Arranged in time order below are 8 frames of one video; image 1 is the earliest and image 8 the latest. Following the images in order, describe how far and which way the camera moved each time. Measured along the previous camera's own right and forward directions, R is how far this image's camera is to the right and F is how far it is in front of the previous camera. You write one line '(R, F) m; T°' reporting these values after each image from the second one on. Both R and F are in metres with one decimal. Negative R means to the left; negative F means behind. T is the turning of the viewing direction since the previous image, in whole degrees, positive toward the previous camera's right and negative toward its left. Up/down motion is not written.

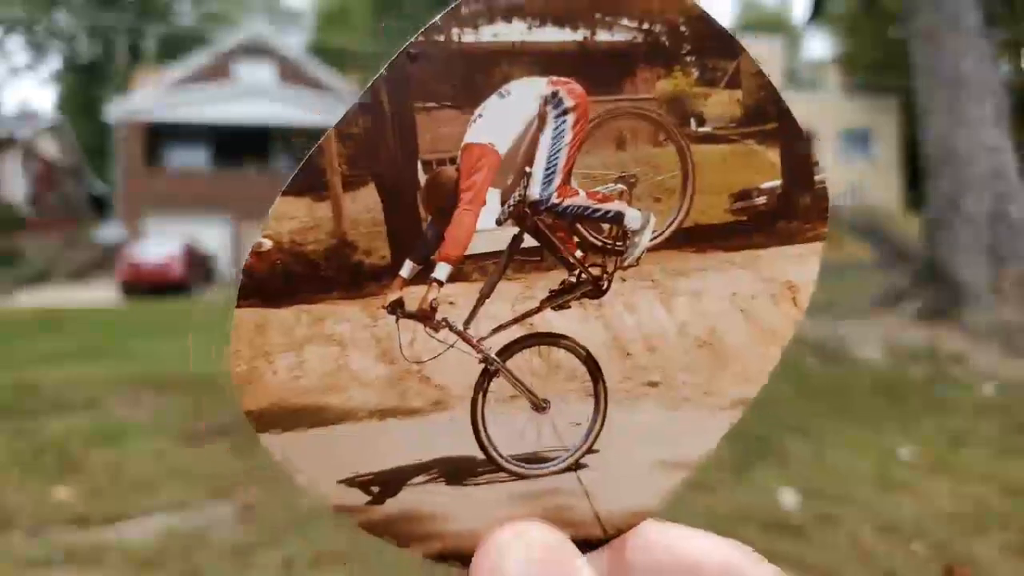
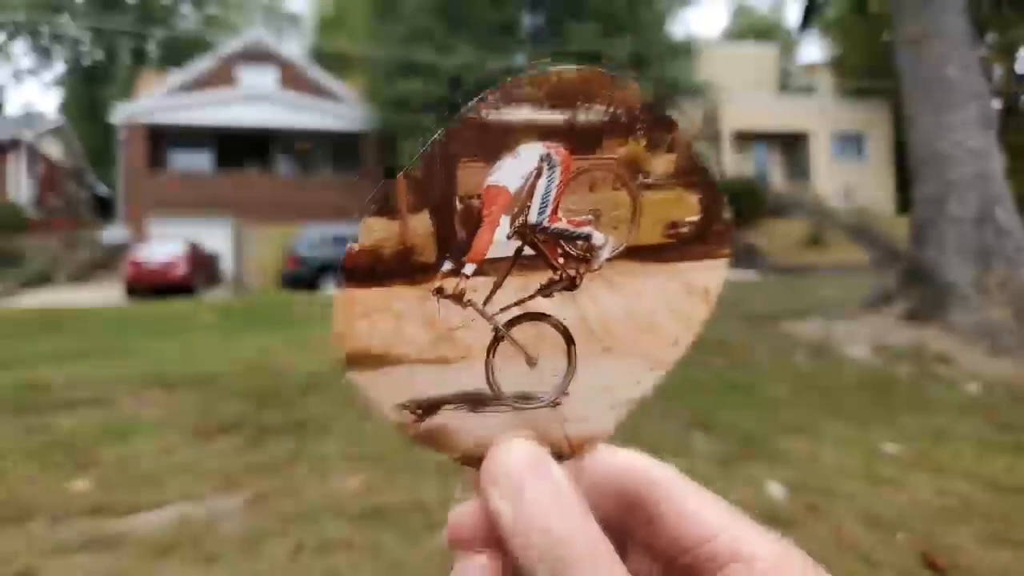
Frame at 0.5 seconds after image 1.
(0.0, -0.1) m; 0°
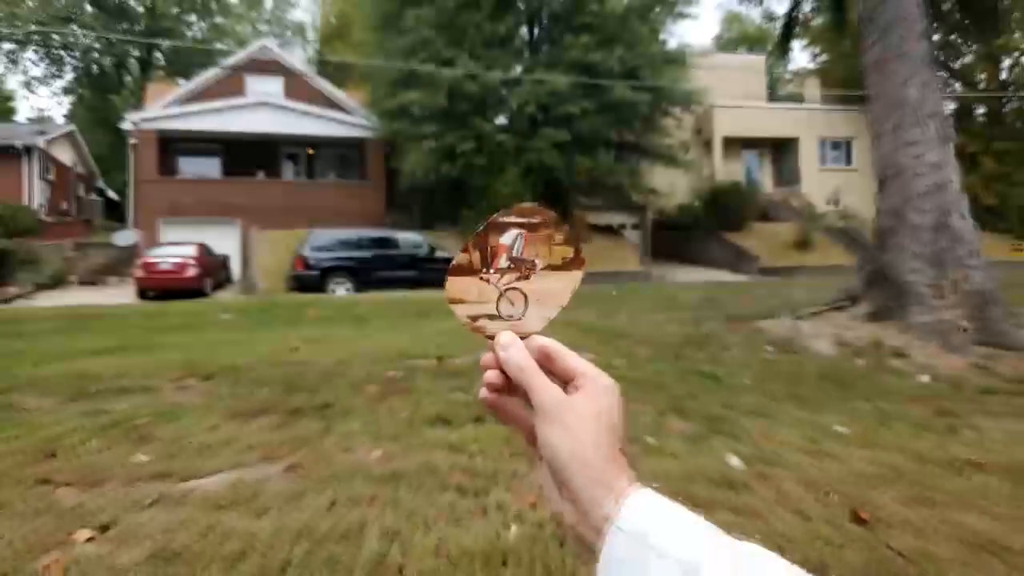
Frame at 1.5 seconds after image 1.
(0.0, -0.6) m; 0°
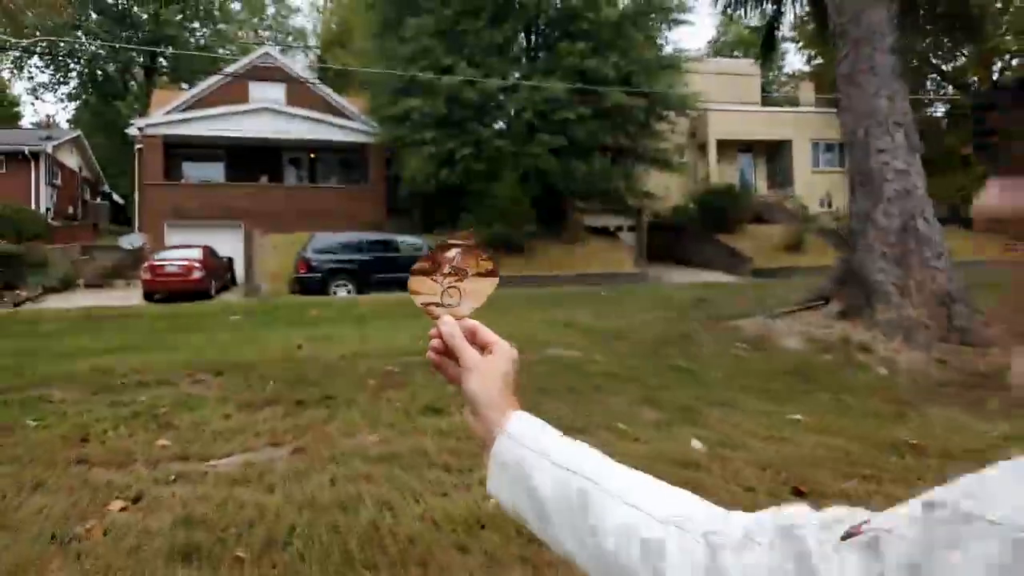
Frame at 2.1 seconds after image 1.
(+0.1, -0.4) m; 0°
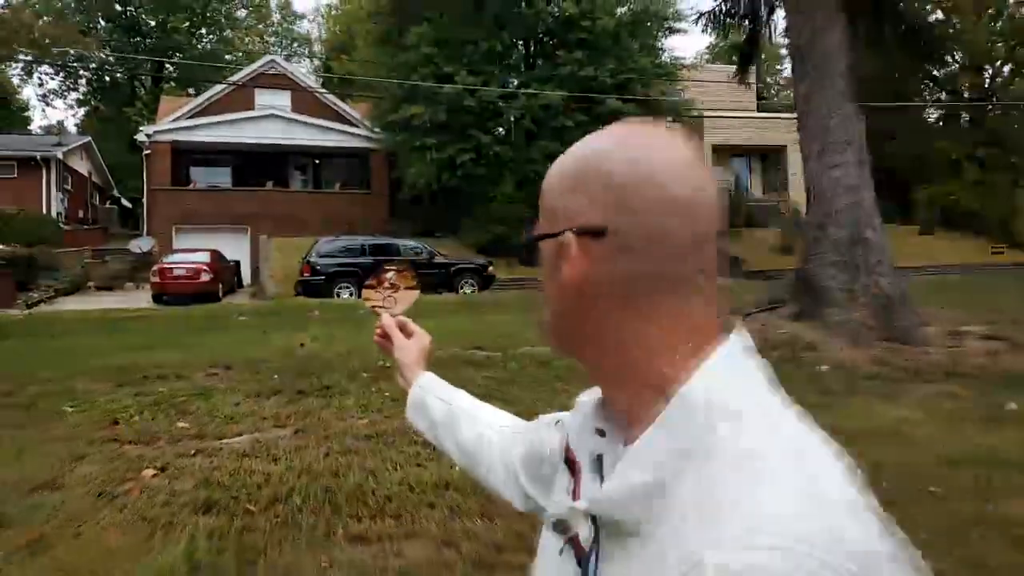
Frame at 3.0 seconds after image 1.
(+0.2, -0.7) m; 0°
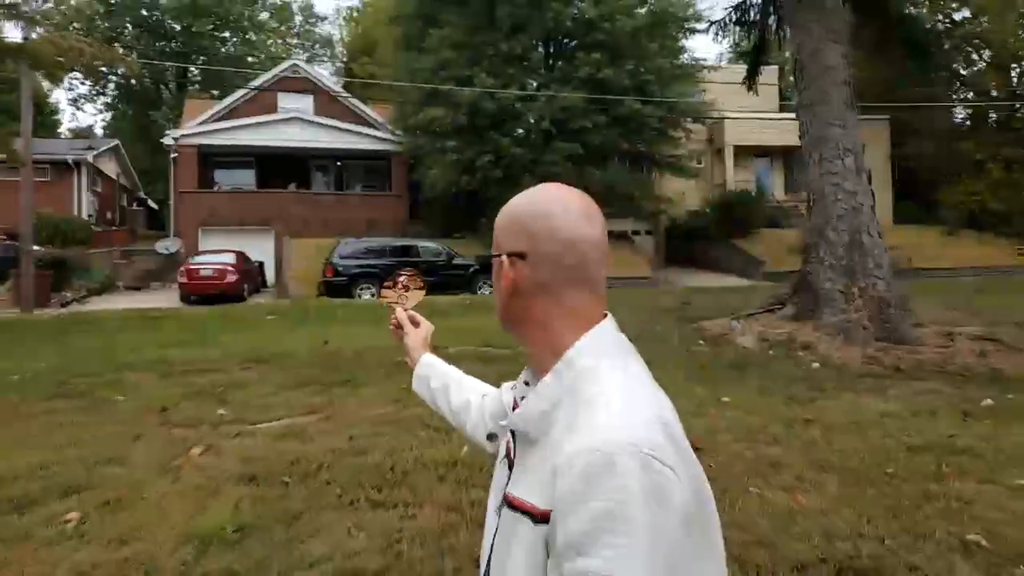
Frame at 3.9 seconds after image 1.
(+0.1, -0.5) m; -1°
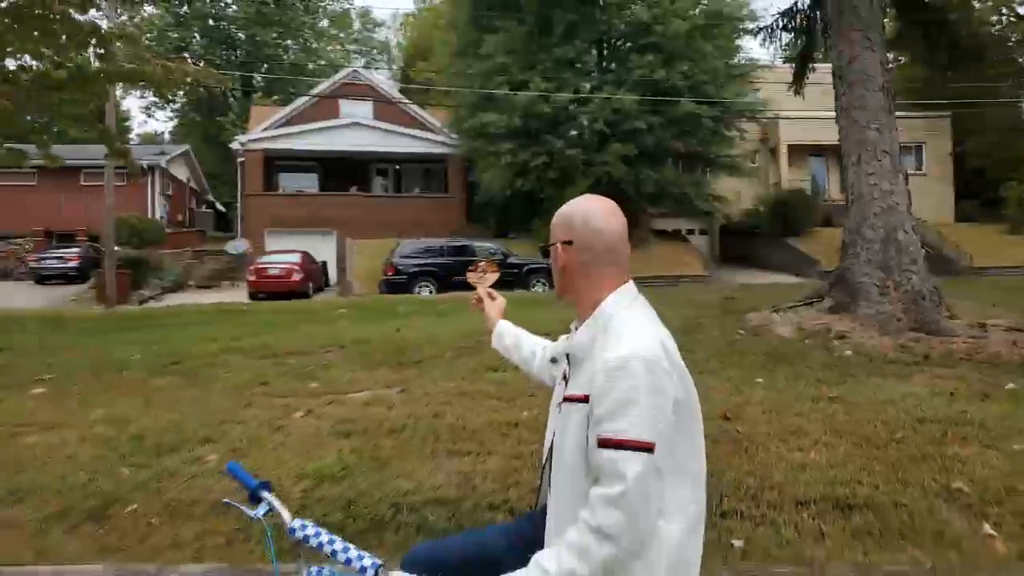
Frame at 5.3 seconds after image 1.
(0.0, -0.8) m; -4°
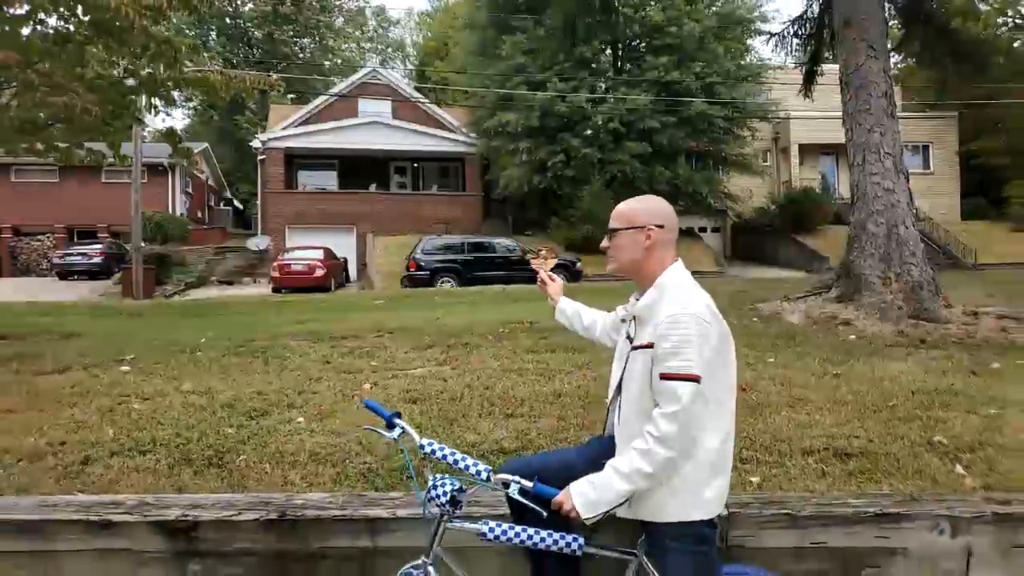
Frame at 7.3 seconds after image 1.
(-0.3, -0.8) m; -1°
